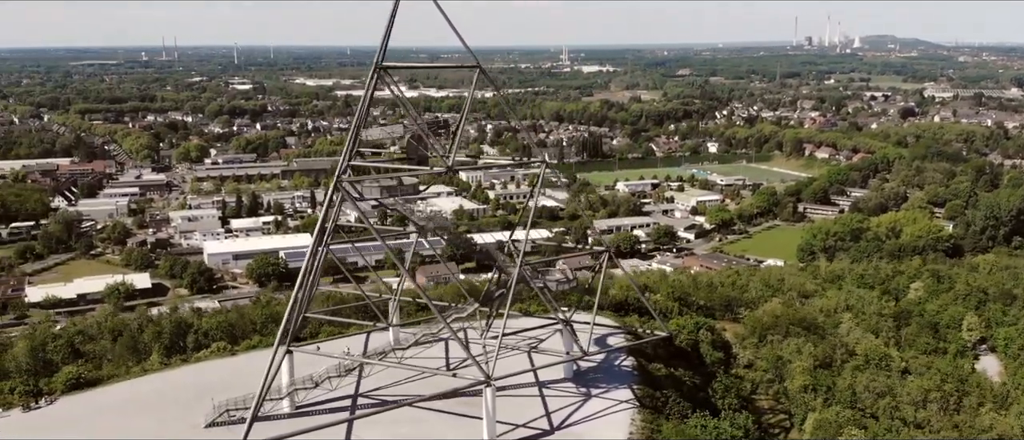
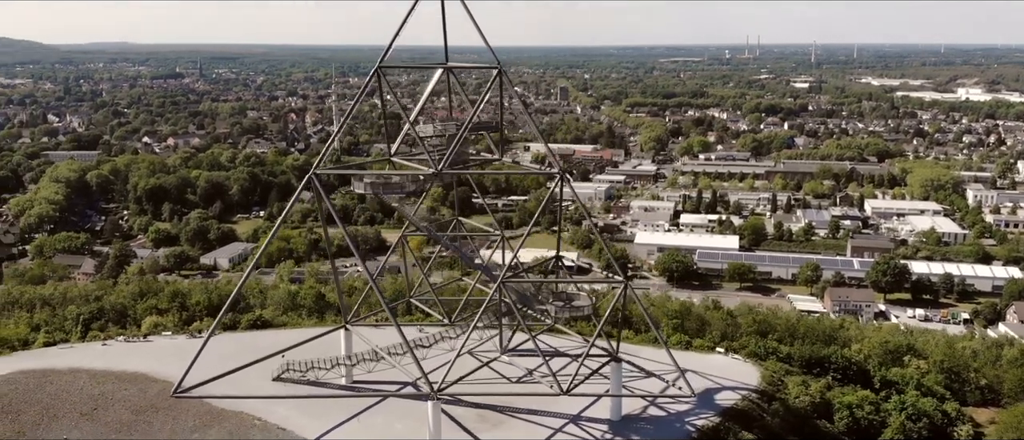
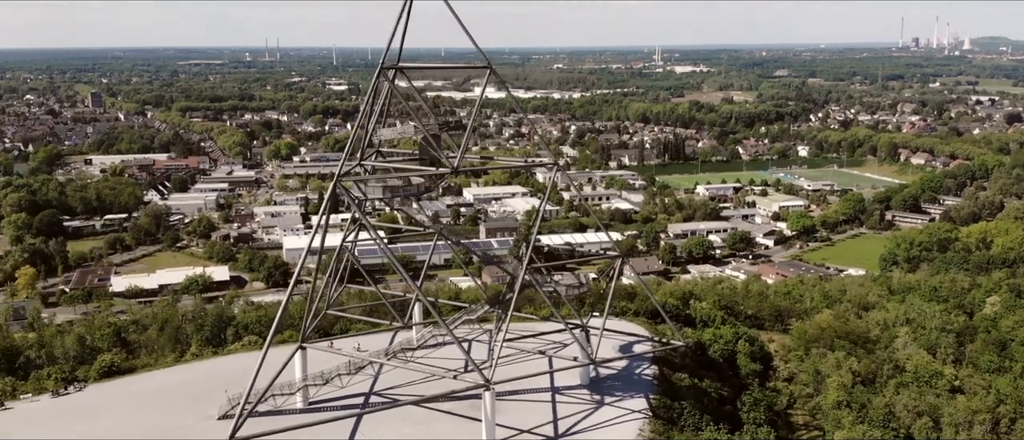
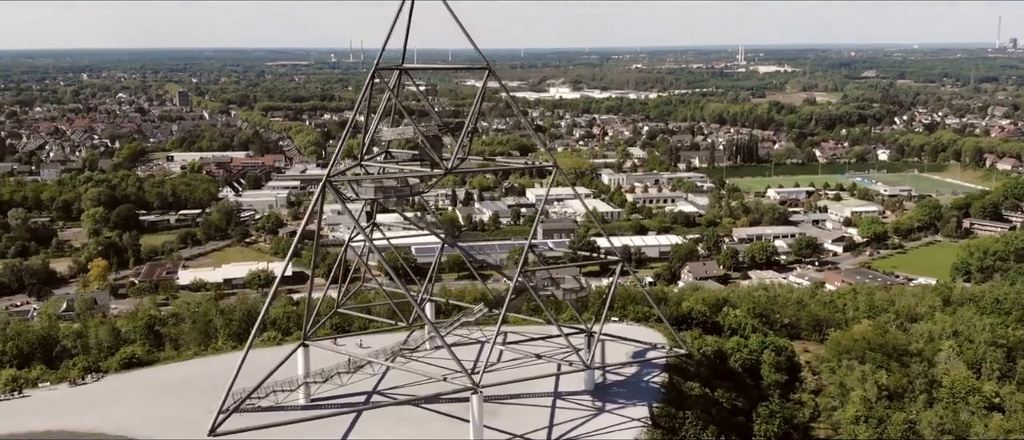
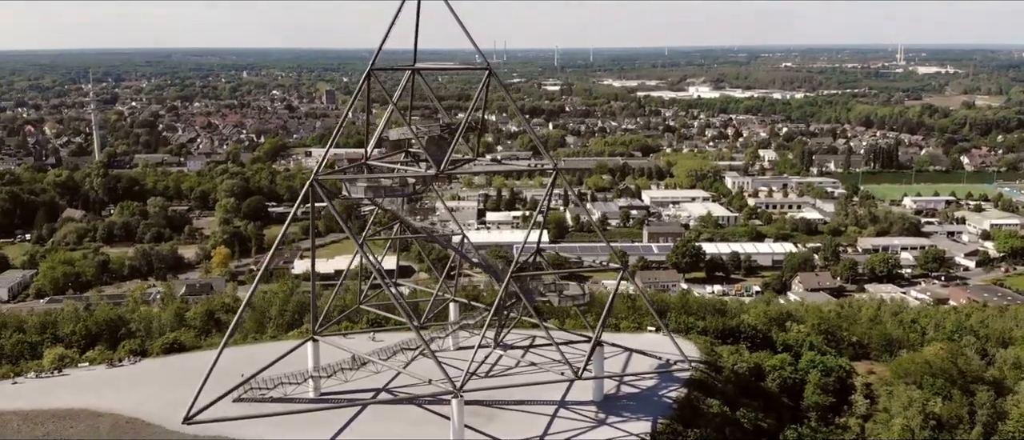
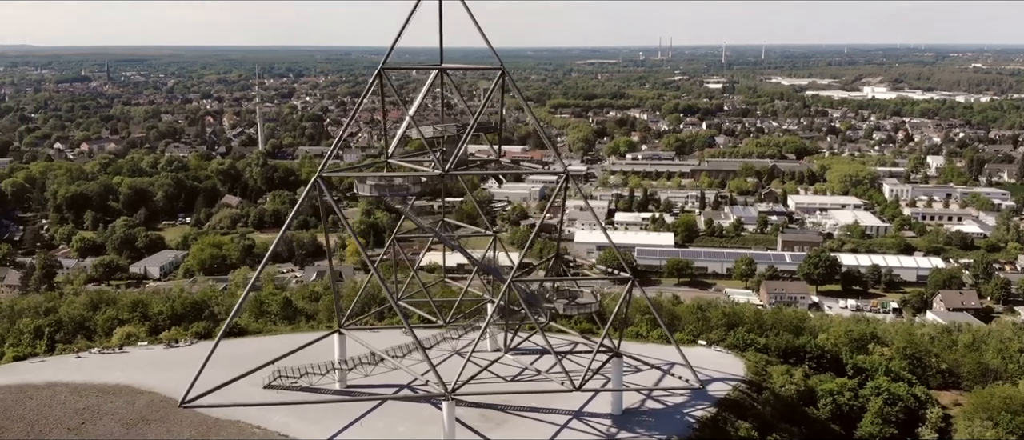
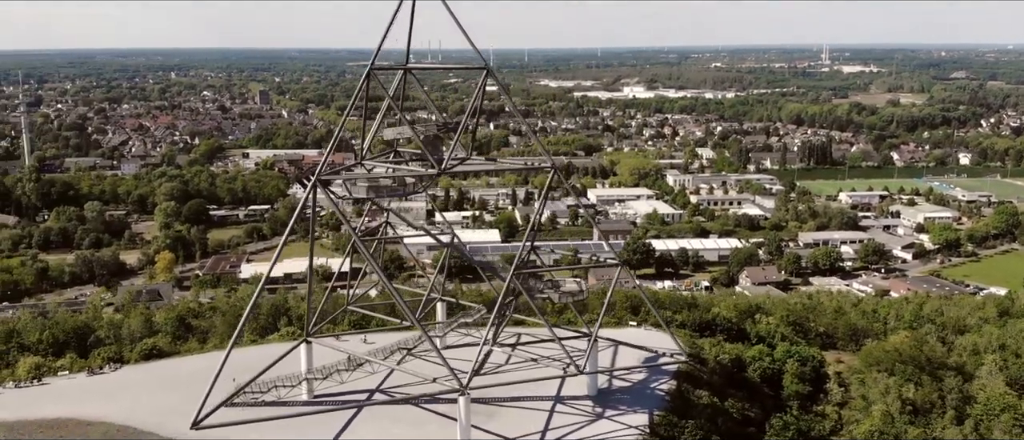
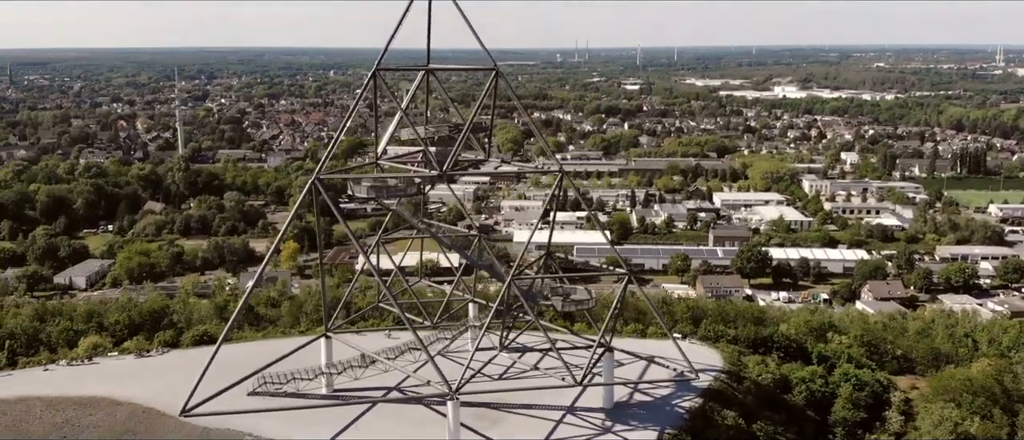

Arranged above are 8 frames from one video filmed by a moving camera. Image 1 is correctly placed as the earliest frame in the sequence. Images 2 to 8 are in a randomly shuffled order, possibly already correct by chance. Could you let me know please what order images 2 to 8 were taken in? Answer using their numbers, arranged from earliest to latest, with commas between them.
3, 4, 7, 5, 8, 6, 2
